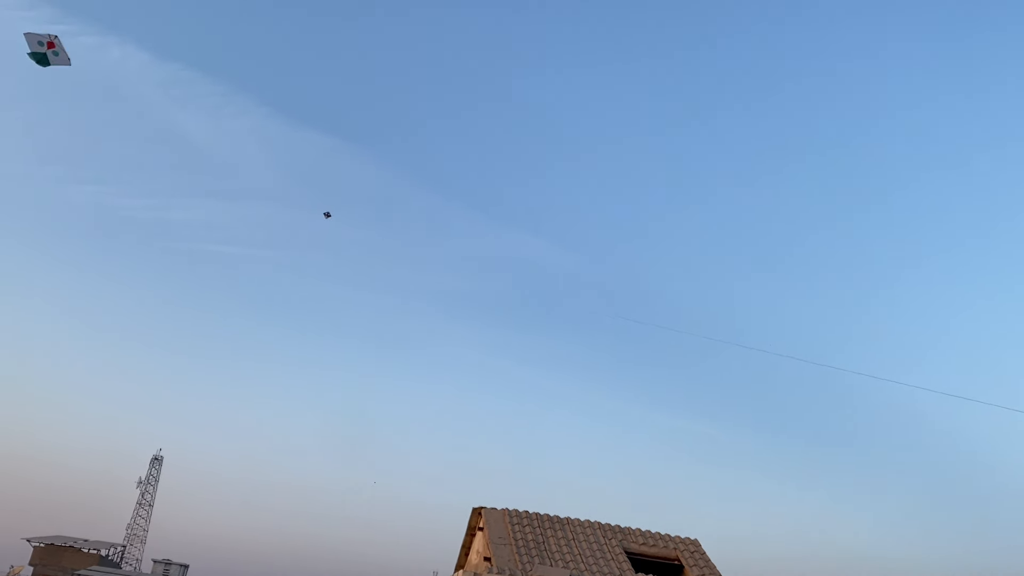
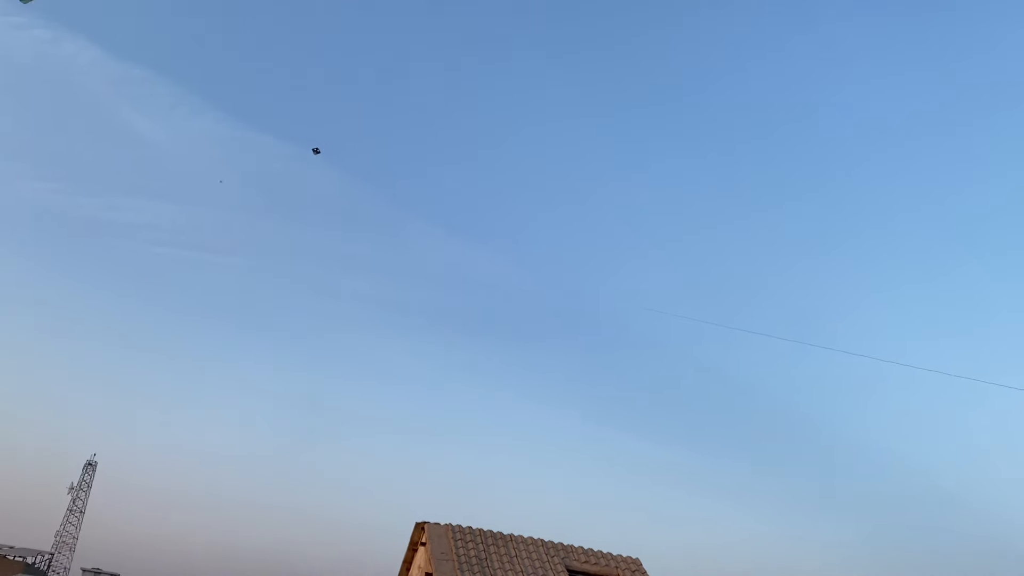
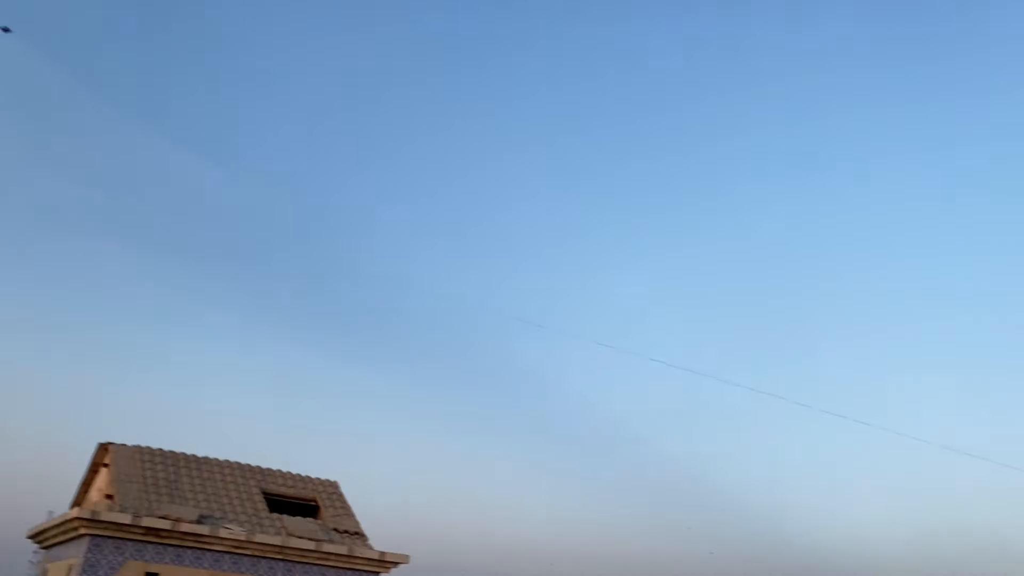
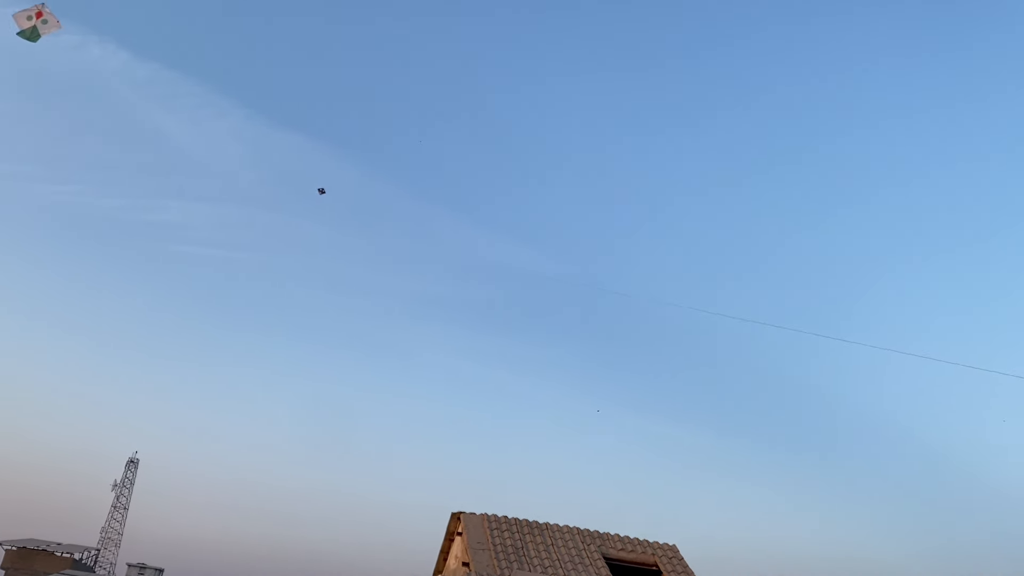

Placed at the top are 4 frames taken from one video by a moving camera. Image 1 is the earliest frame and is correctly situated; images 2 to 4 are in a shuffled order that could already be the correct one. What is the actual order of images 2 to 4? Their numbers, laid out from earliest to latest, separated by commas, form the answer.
4, 2, 3
